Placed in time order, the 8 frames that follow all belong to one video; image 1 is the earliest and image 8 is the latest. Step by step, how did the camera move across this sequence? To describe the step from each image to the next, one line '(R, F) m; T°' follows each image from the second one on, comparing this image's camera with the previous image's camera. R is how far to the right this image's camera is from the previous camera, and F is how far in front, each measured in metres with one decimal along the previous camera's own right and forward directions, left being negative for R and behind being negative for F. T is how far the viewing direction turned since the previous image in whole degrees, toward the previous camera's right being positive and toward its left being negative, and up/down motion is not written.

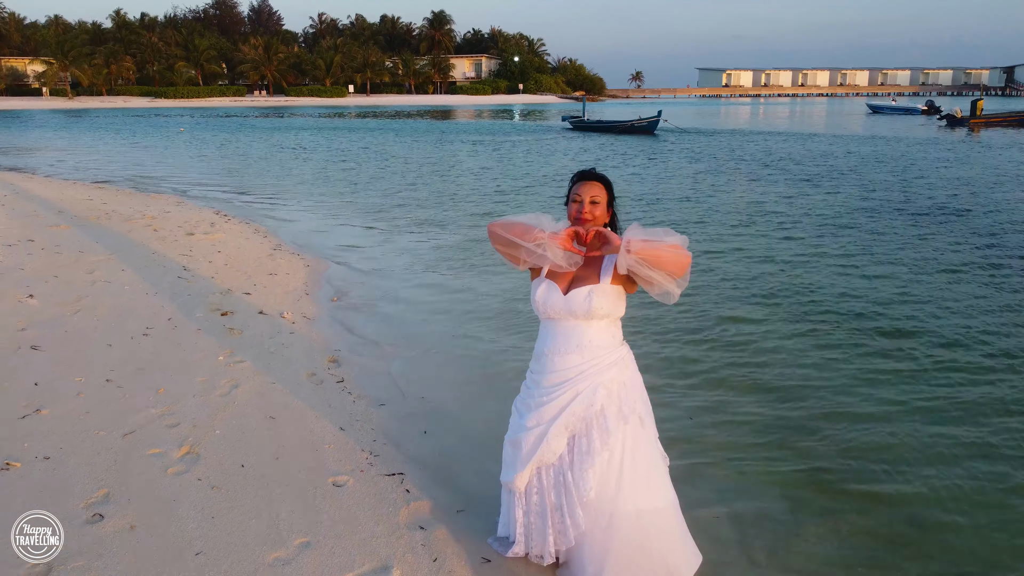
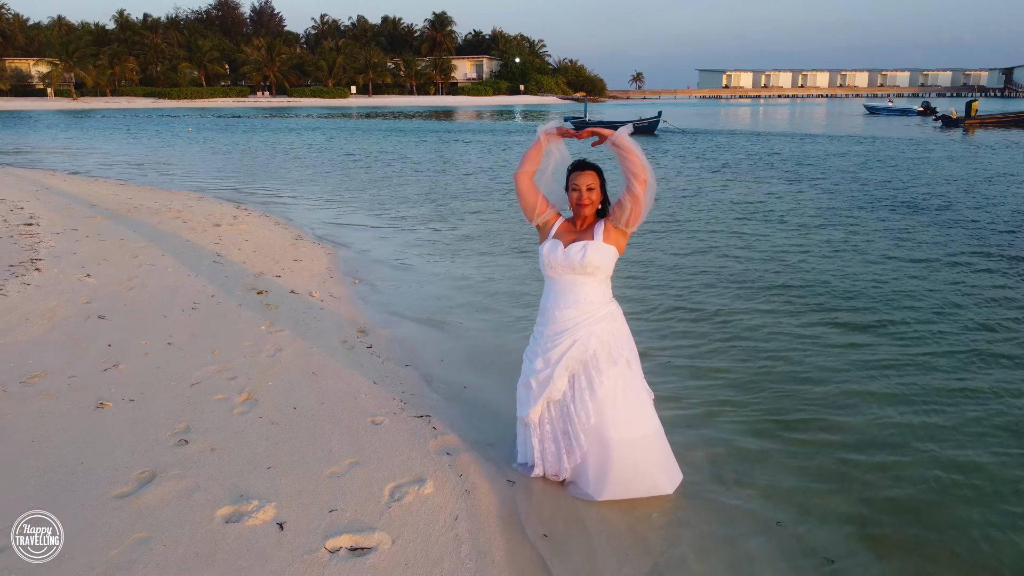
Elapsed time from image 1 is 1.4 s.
(0.0, -0.3) m; 0°
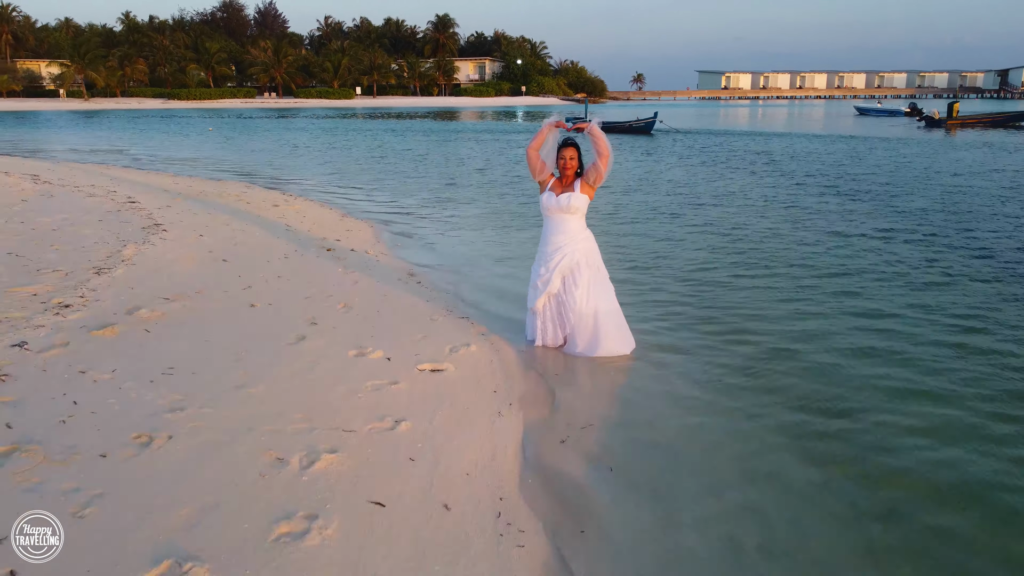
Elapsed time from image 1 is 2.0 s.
(0.0, -0.9) m; 0°
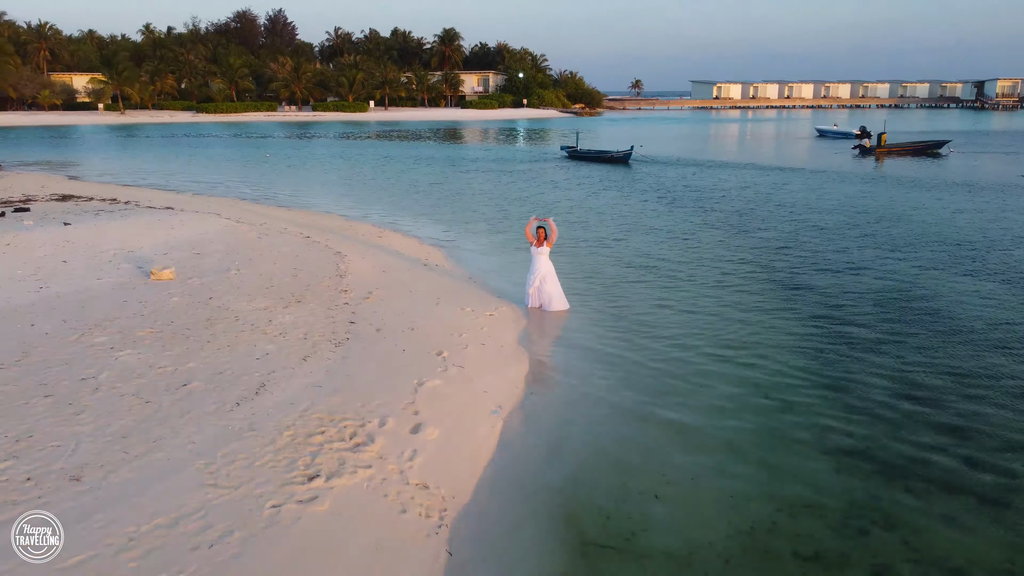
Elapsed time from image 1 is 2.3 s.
(-0.1, -3.8) m; 0°
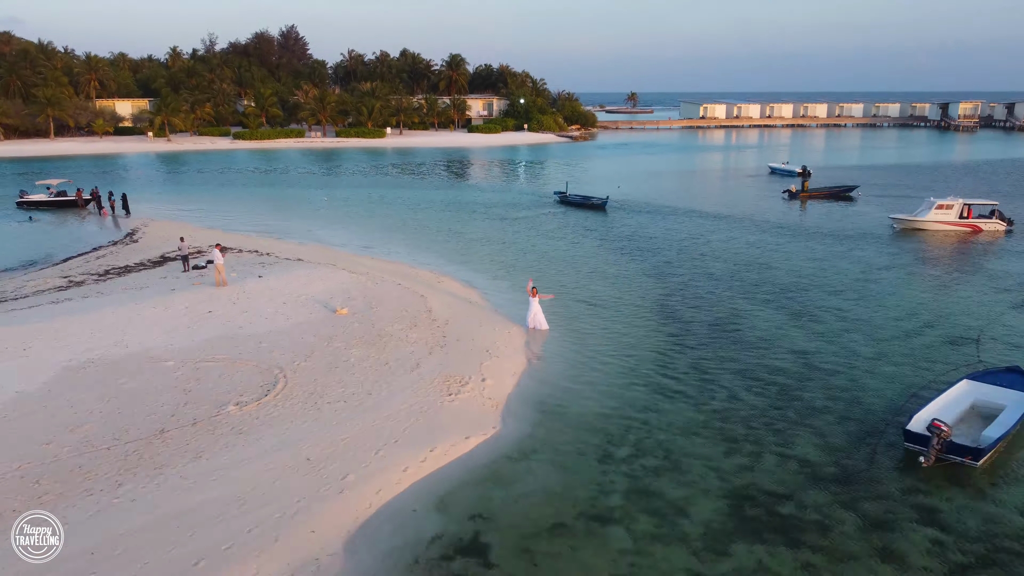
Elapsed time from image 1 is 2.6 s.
(-0.1, -6.2) m; 0°
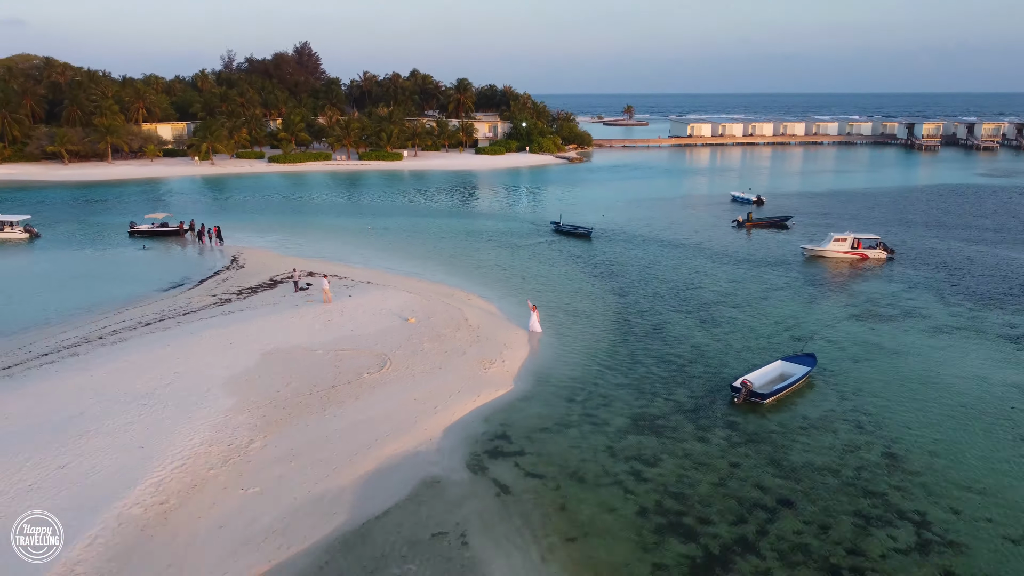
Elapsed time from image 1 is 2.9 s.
(-0.2, -7.3) m; 0°
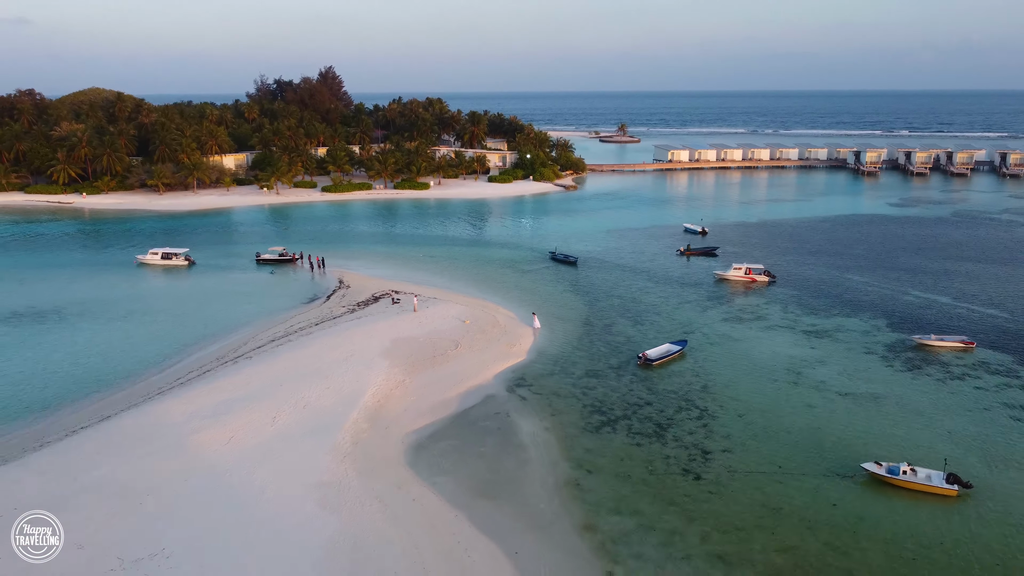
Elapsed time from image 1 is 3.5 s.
(-0.5, -14.9) m; 0°
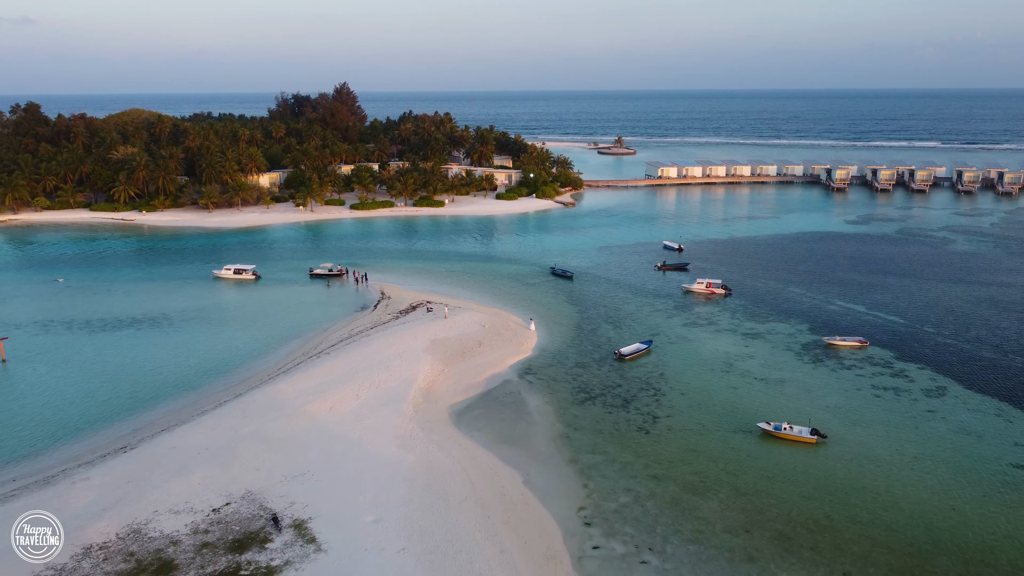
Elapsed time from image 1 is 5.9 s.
(-0.5, -10.8) m; 0°
